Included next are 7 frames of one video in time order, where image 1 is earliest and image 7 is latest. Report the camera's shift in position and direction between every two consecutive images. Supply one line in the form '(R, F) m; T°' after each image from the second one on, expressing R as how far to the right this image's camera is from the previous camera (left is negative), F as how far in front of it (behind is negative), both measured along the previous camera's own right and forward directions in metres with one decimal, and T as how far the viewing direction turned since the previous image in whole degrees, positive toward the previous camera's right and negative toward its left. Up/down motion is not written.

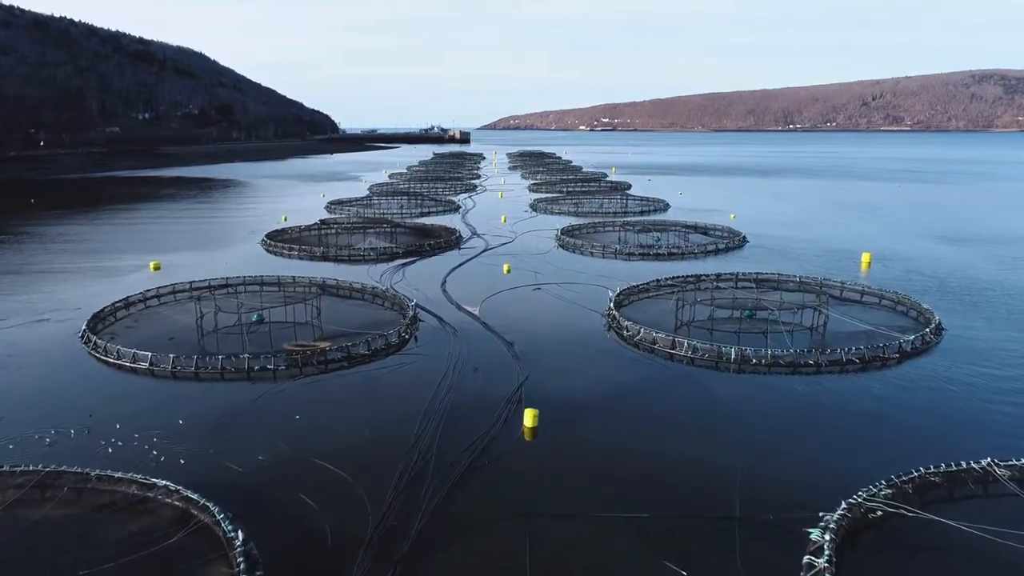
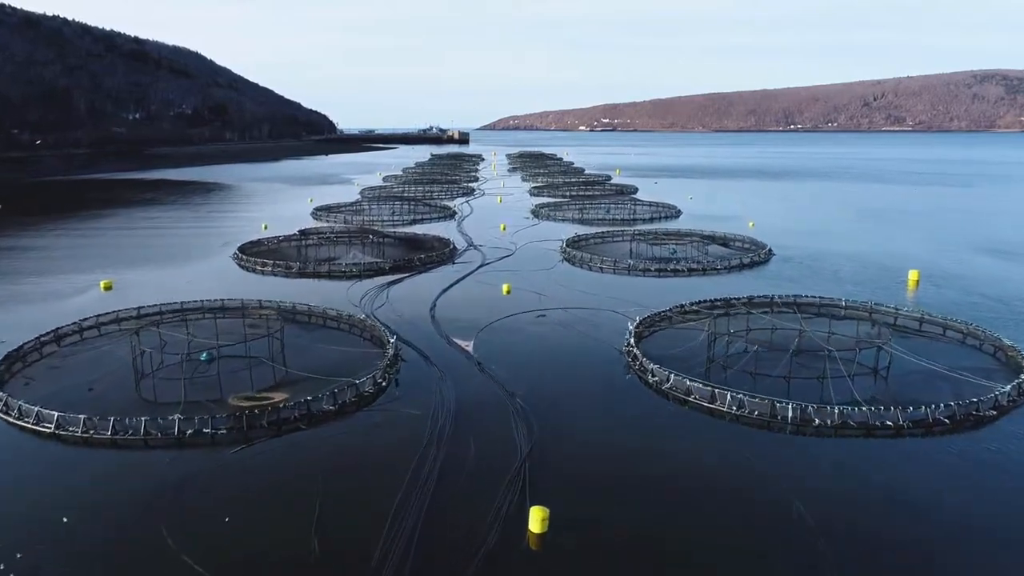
(0.0, +2.4) m; 0°
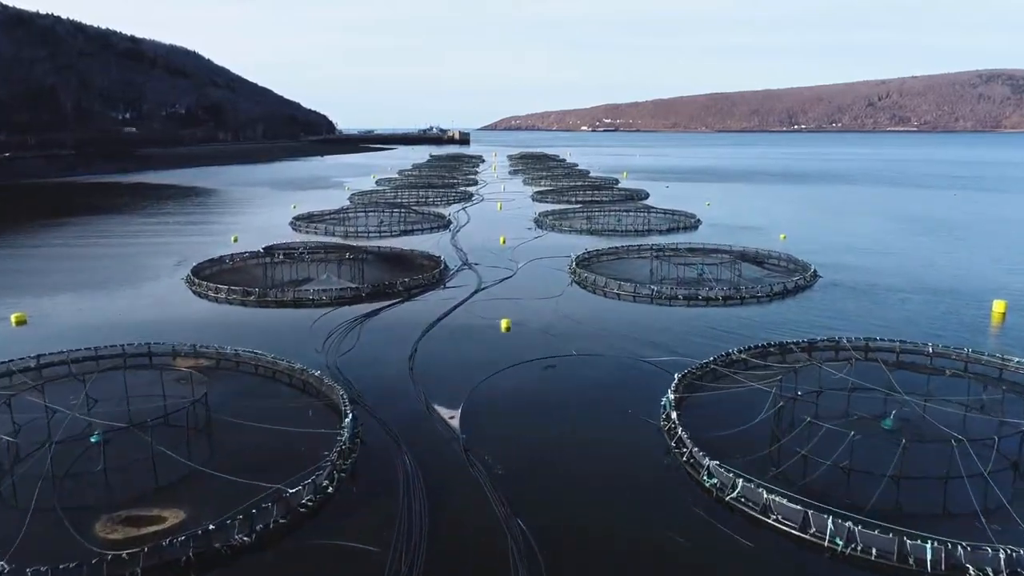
(0.0, +3.1) m; 0°
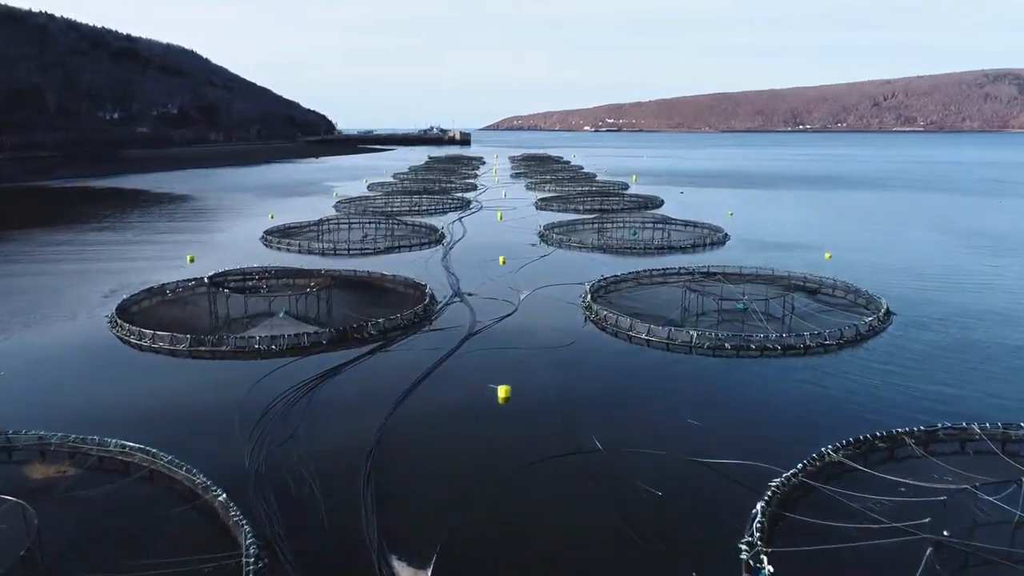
(0.0, +3.4) m; 0°
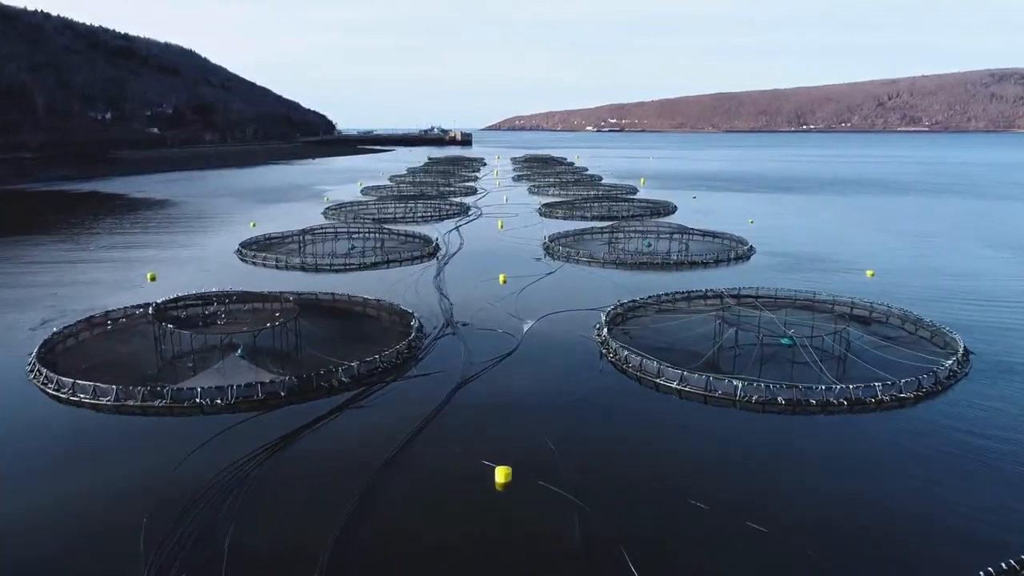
(0.0, +2.4) m; 0°
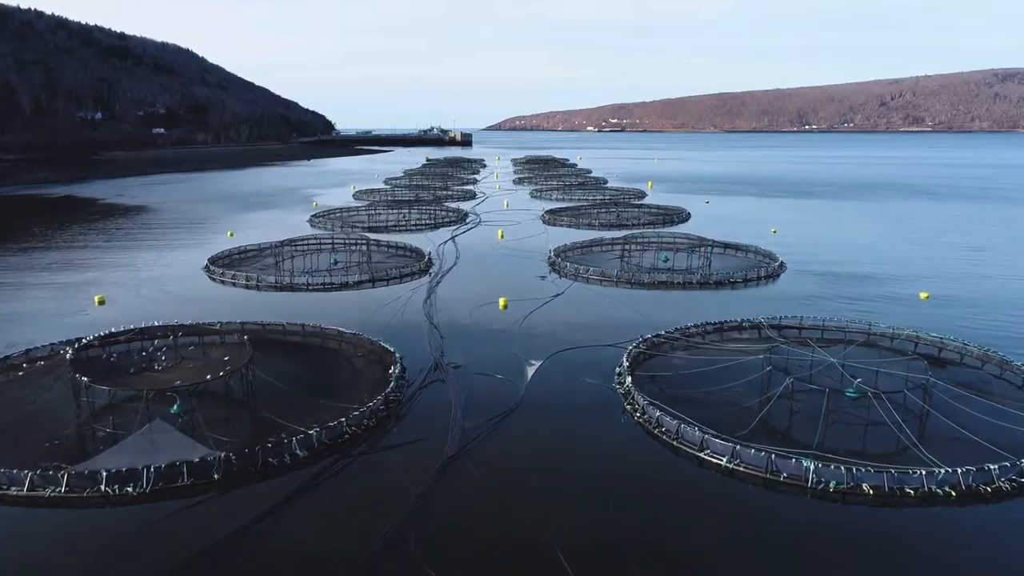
(0.0, +2.4) m; 0°
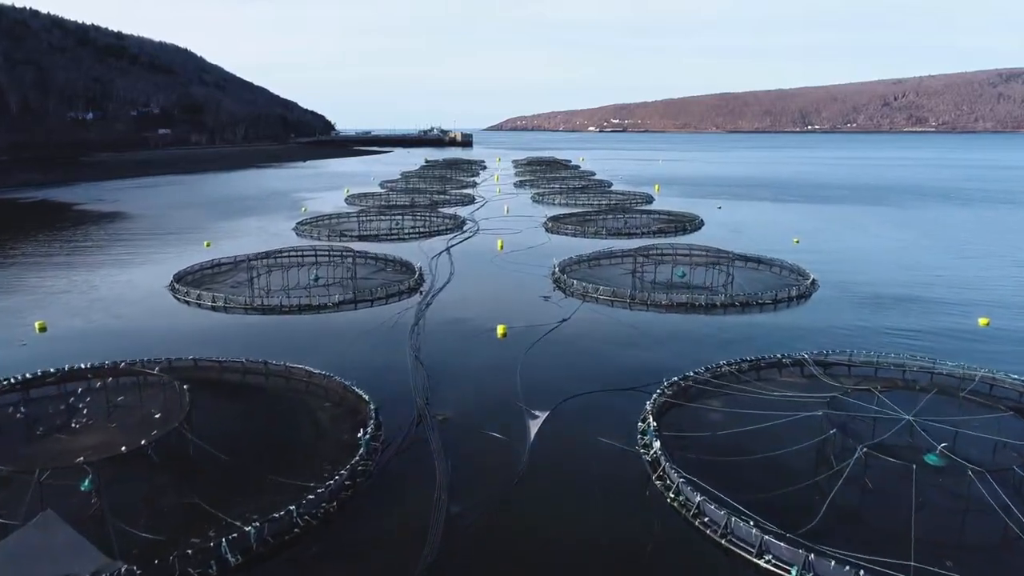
(0.0, +2.1) m; 0°
